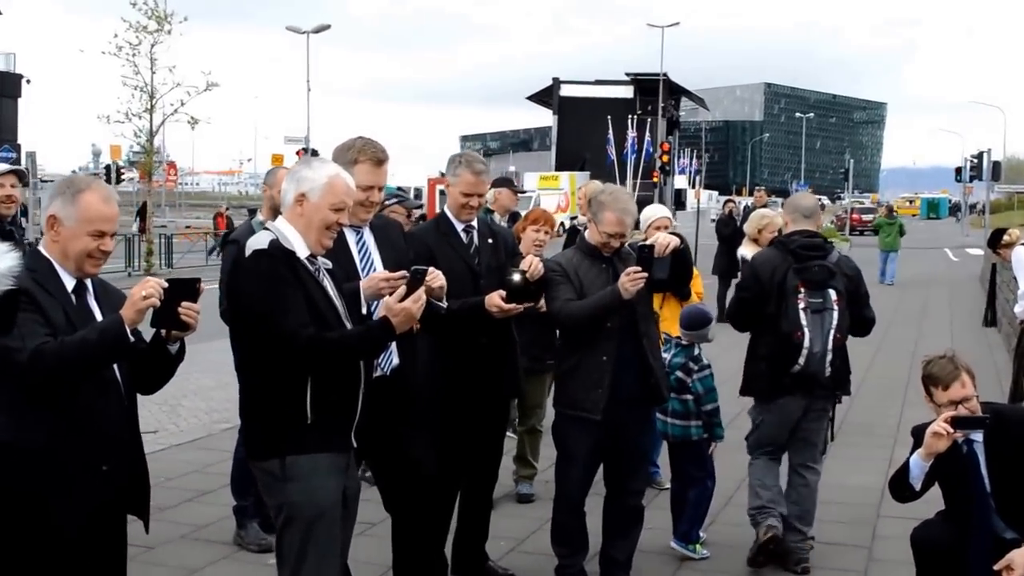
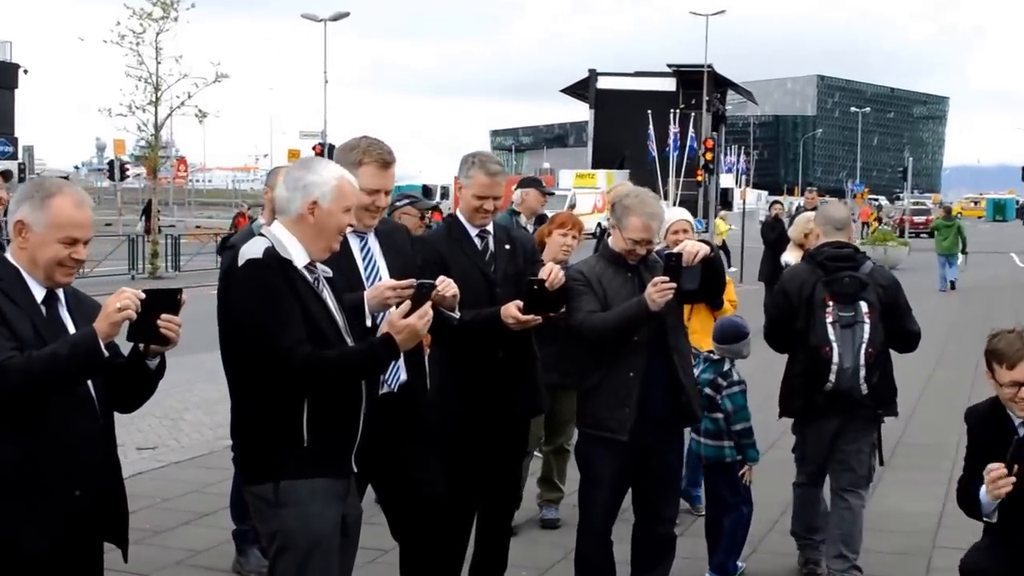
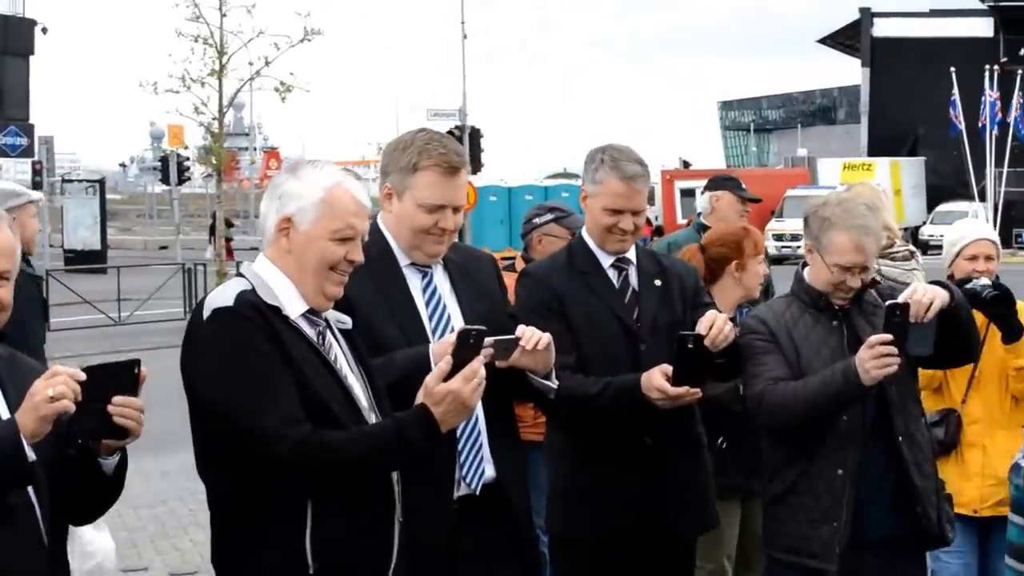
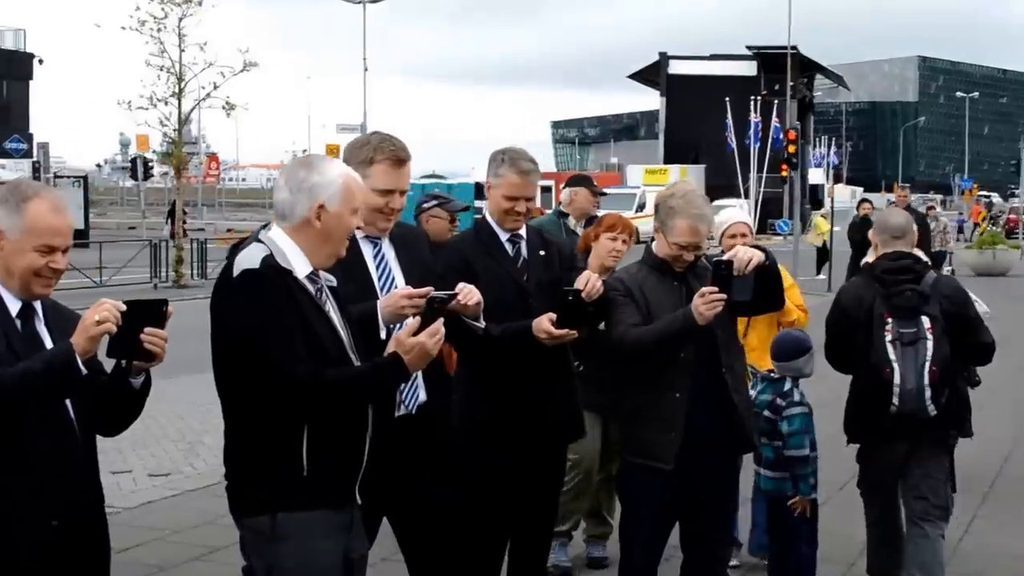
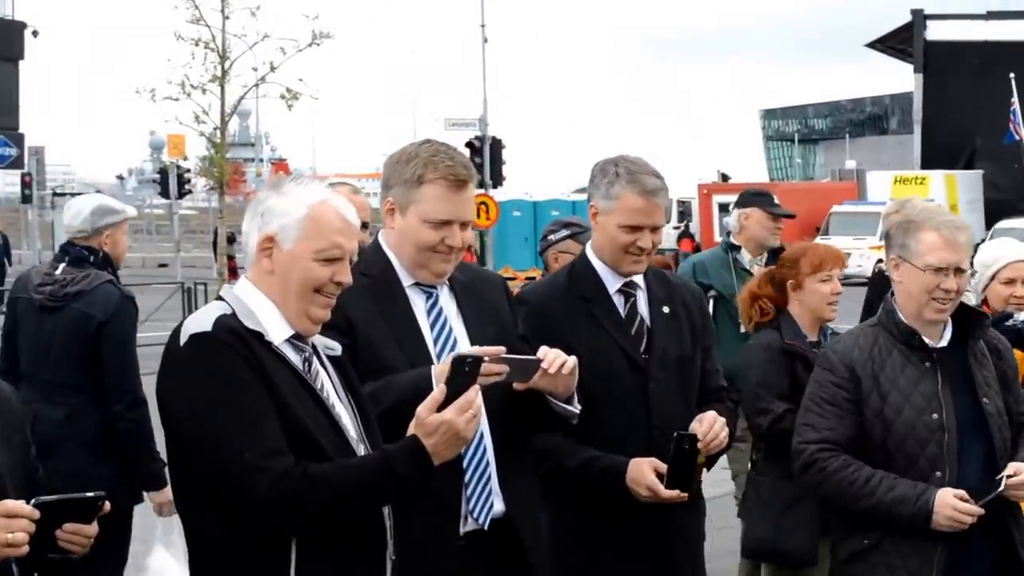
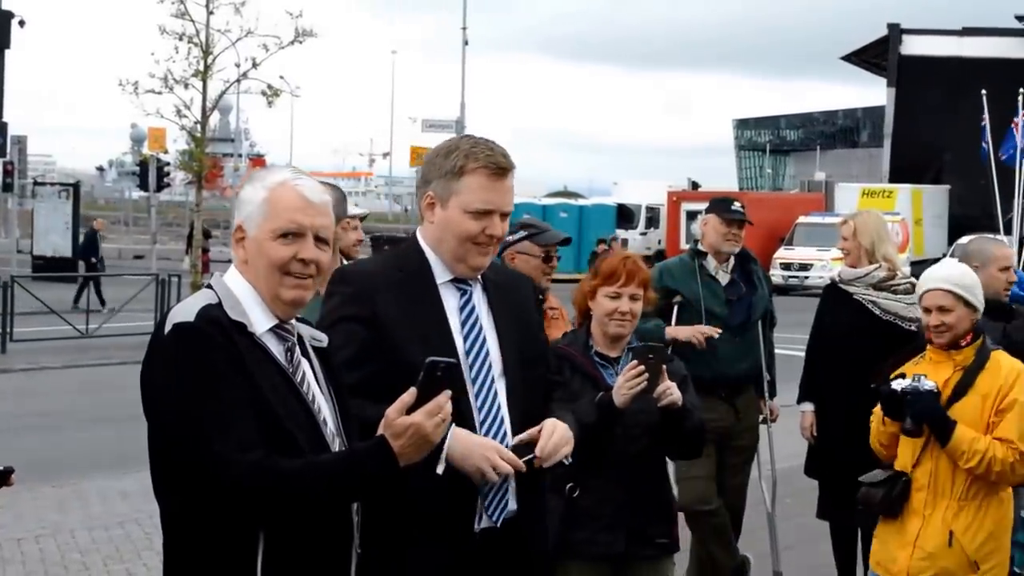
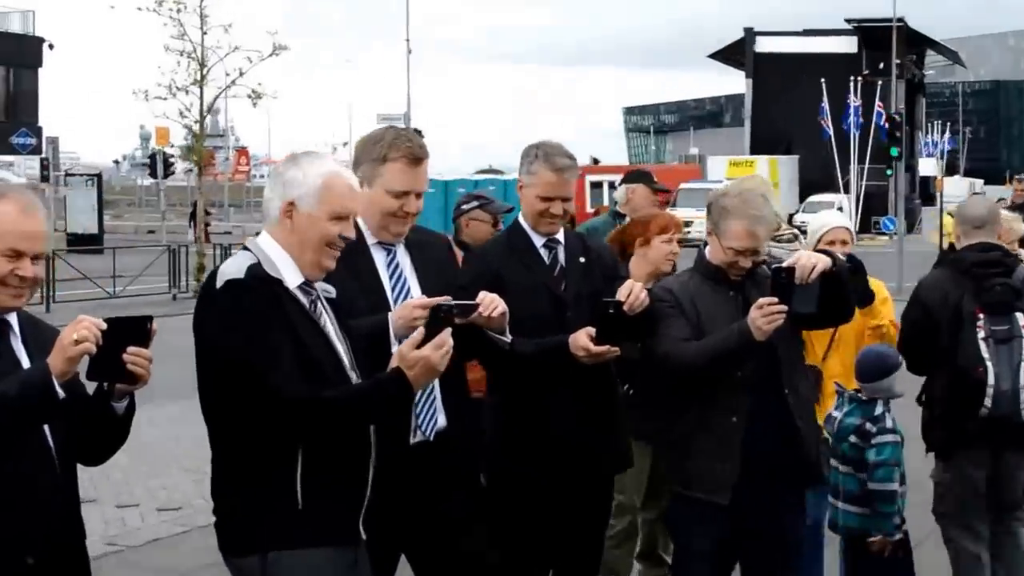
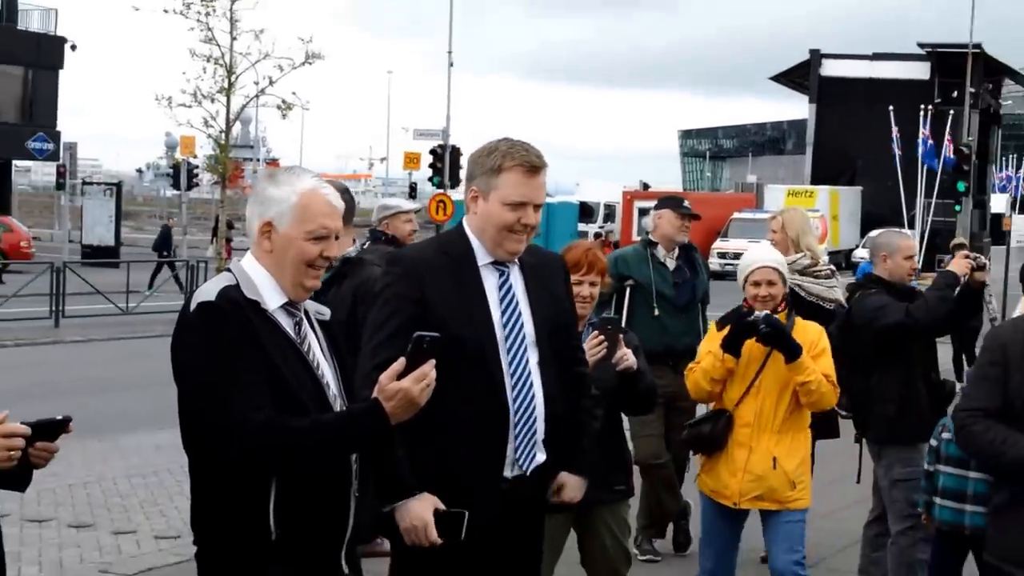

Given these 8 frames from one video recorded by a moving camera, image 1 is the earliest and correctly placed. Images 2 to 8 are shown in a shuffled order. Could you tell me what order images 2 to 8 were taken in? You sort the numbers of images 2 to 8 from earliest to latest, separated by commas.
2, 4, 7, 3, 5, 6, 8
